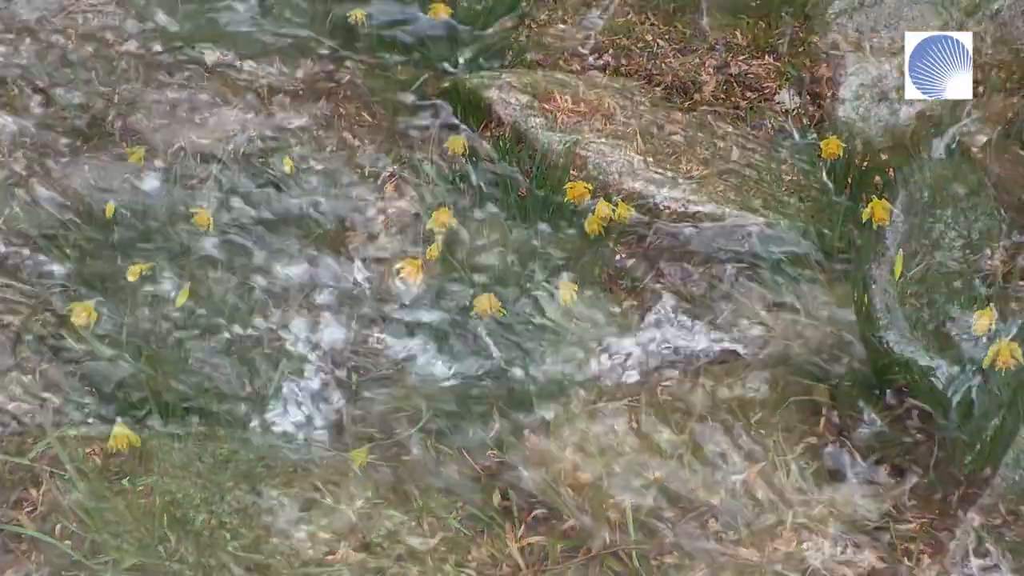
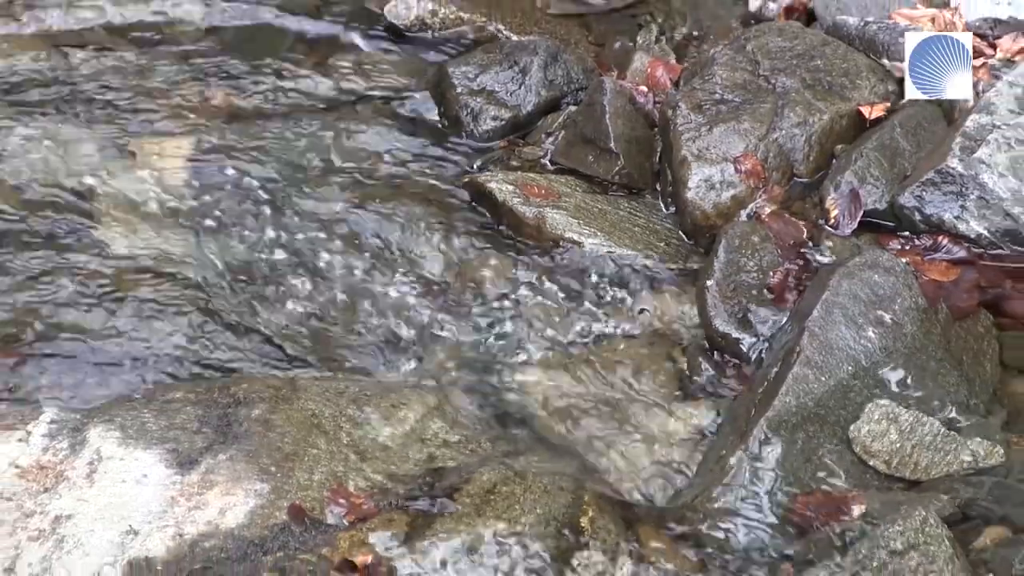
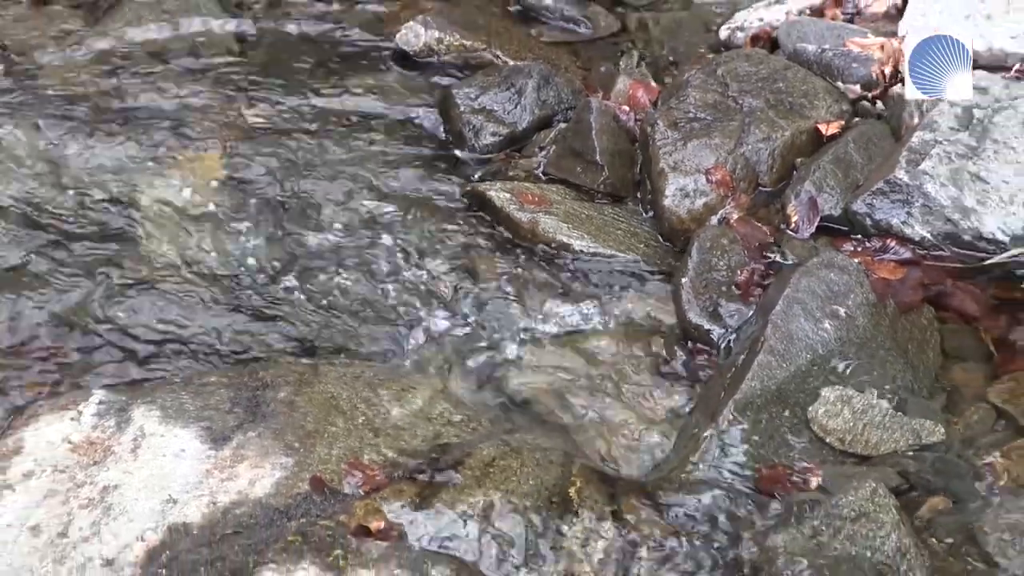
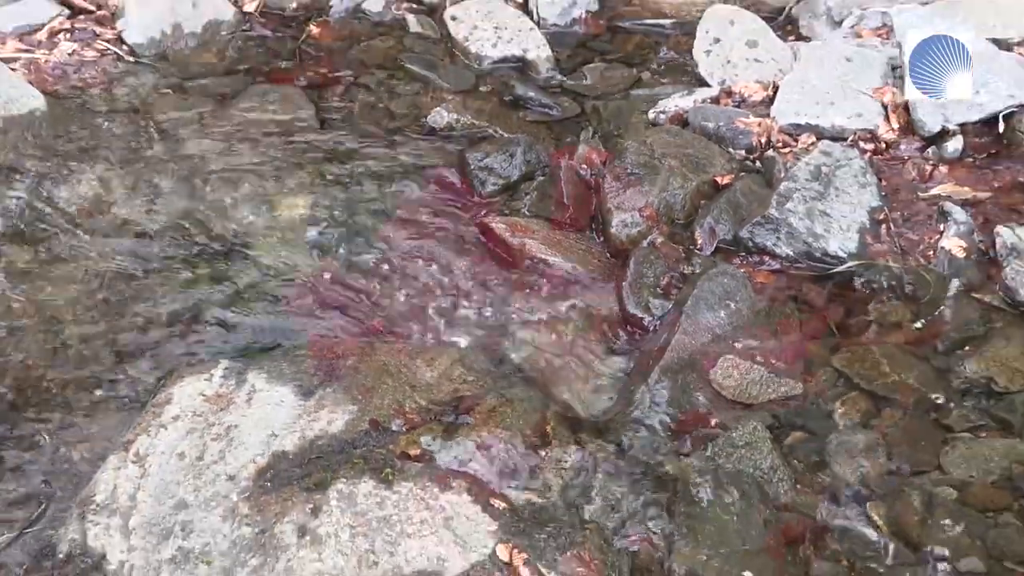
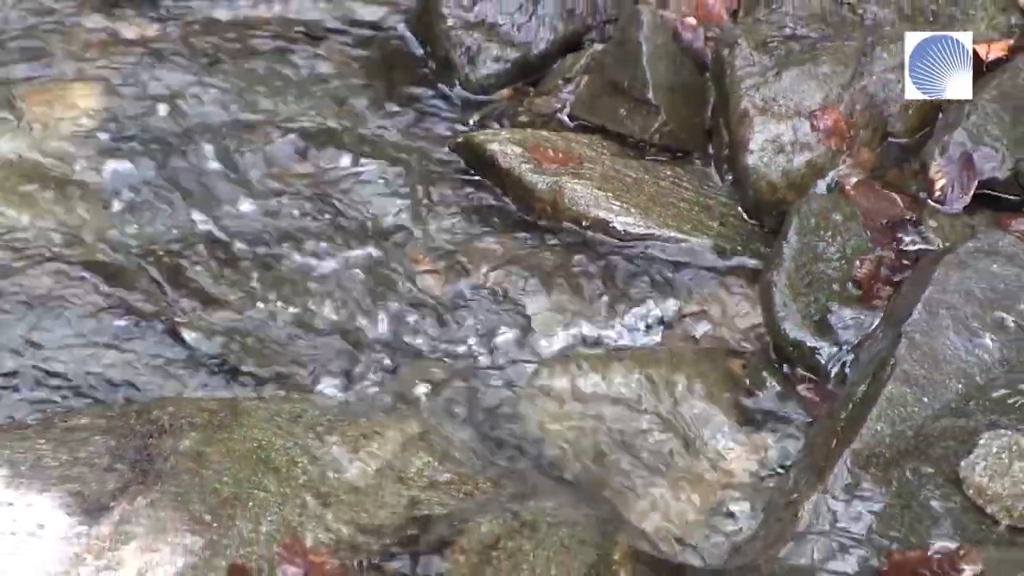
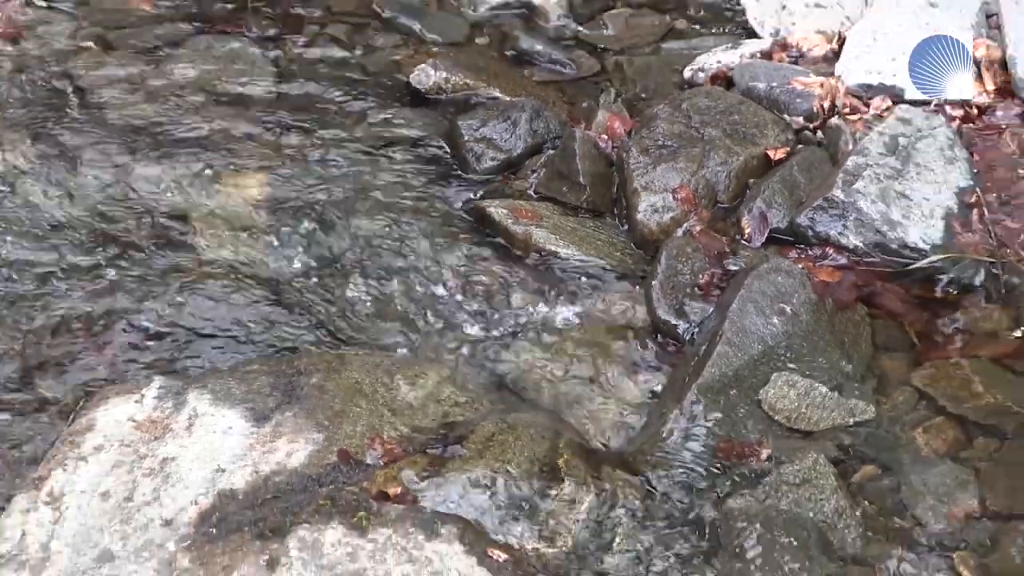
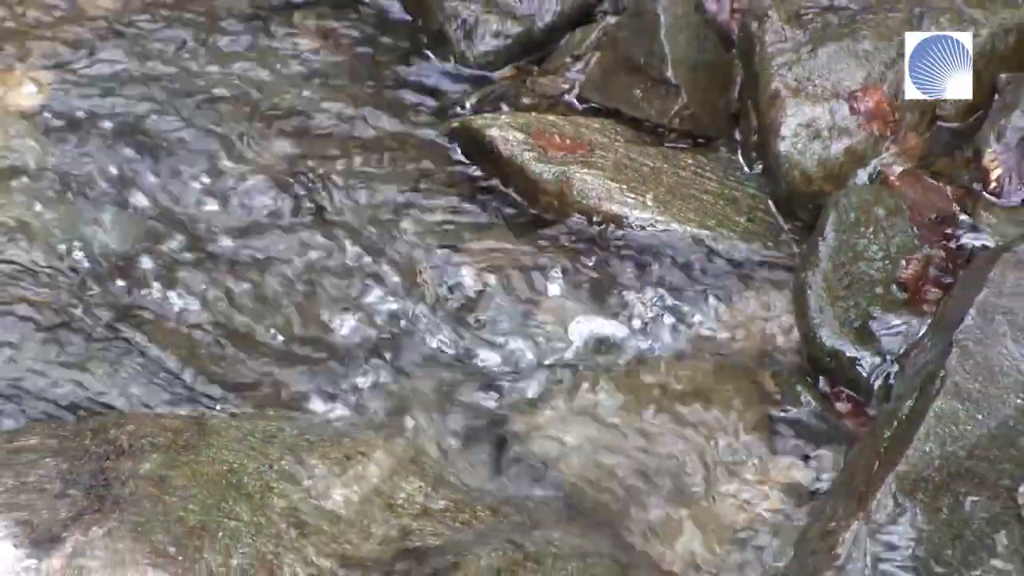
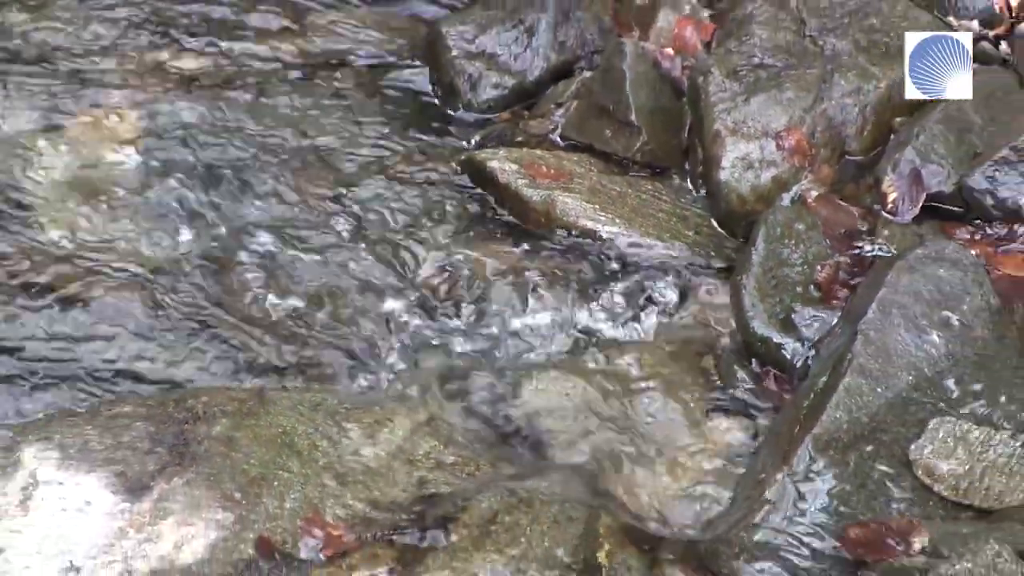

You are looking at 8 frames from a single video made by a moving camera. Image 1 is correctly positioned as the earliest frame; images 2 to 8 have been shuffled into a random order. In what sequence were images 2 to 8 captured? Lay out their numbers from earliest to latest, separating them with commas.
7, 5, 8, 2, 3, 6, 4
